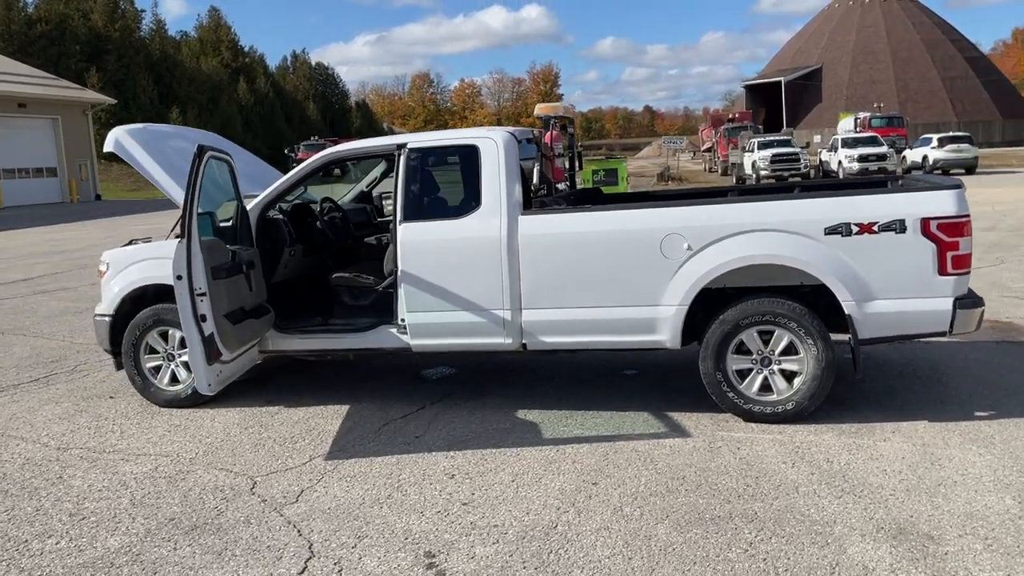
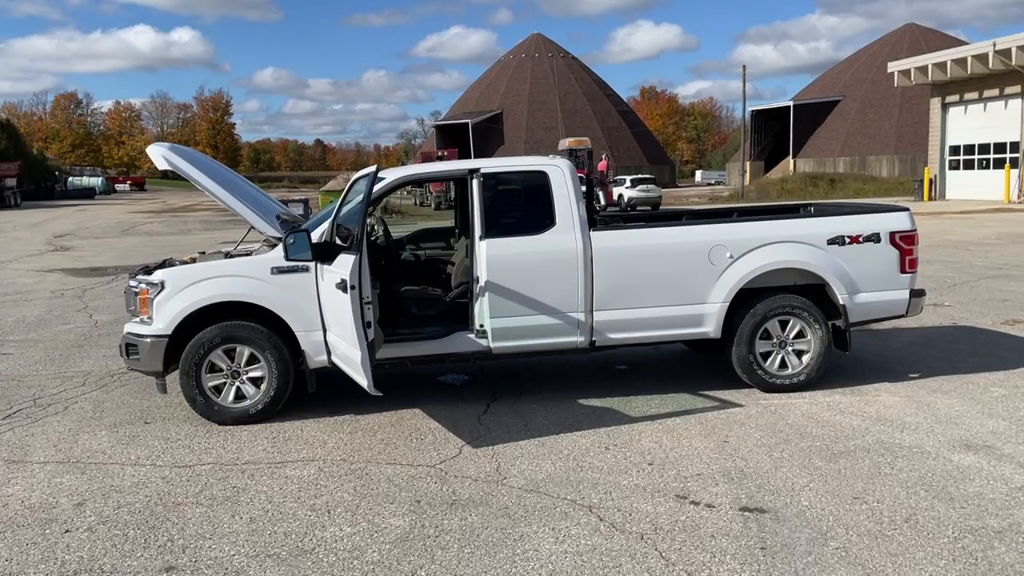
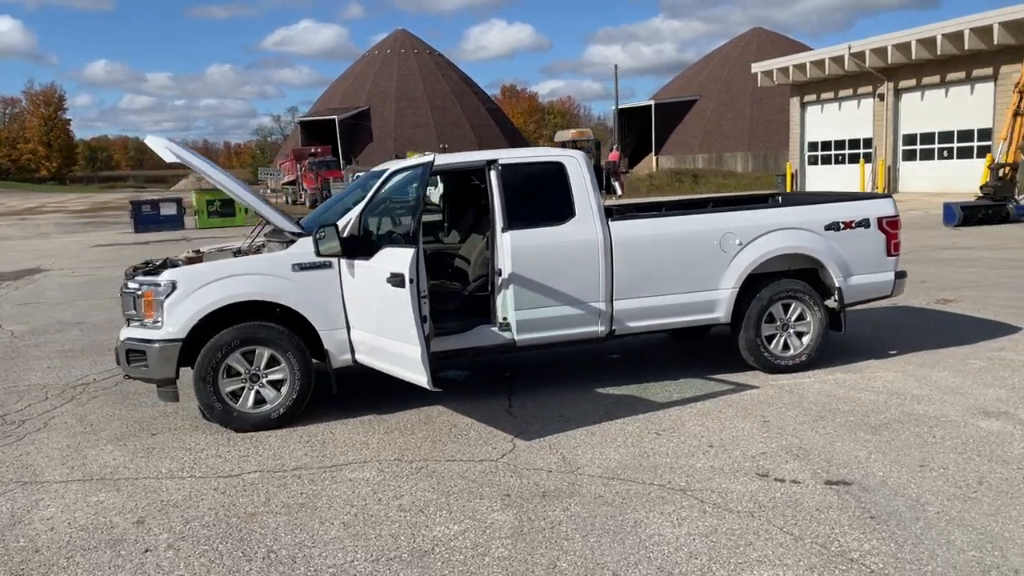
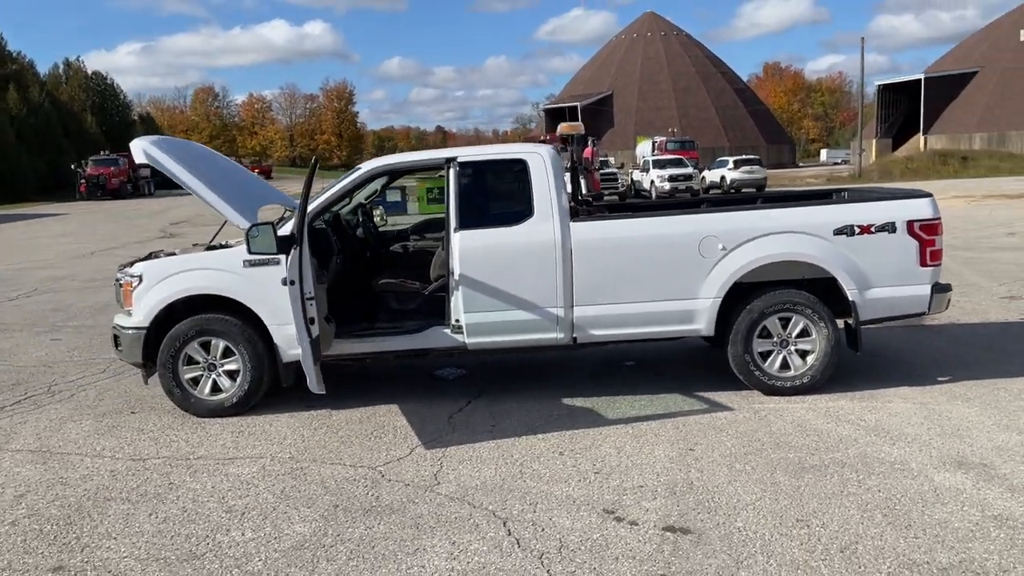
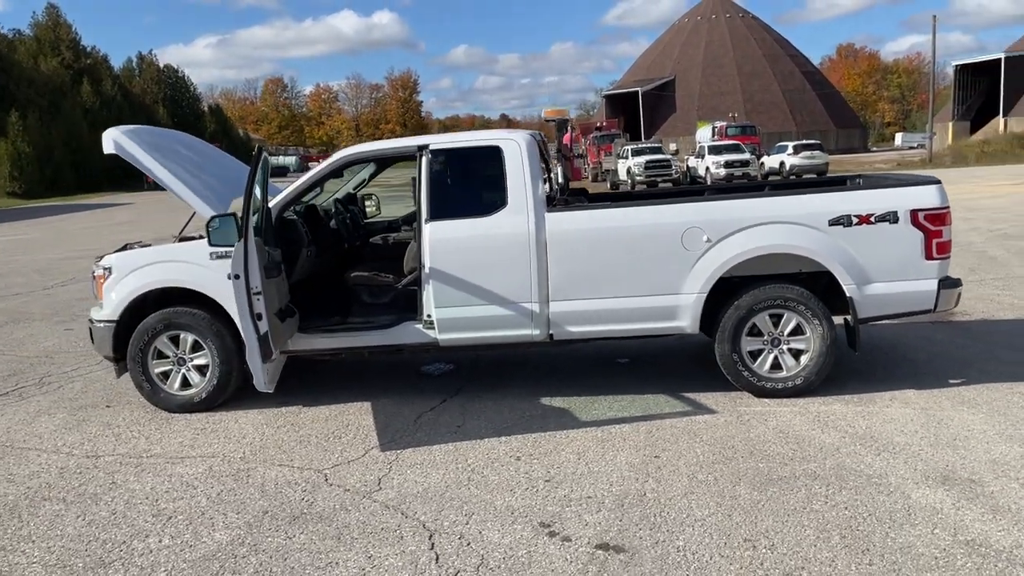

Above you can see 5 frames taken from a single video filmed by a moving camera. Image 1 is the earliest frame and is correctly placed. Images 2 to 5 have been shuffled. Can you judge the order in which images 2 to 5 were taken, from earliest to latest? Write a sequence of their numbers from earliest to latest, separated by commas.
5, 4, 2, 3
